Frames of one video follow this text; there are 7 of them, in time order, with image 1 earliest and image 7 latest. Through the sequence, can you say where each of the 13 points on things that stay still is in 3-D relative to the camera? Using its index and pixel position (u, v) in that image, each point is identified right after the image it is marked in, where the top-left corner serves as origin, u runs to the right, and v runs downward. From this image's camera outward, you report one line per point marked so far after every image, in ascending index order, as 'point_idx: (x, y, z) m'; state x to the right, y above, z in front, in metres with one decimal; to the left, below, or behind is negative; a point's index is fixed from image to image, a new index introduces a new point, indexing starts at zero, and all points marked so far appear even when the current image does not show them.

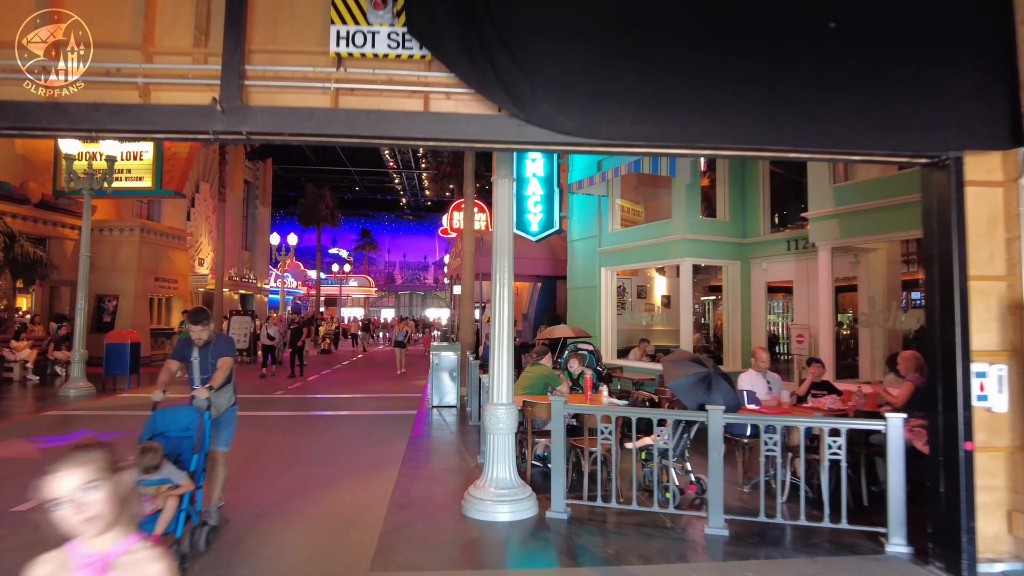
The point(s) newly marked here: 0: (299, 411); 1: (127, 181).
0: (-3.7, -2.2, +11.9) m
1: (-8.9, +2.4, +15.9) m
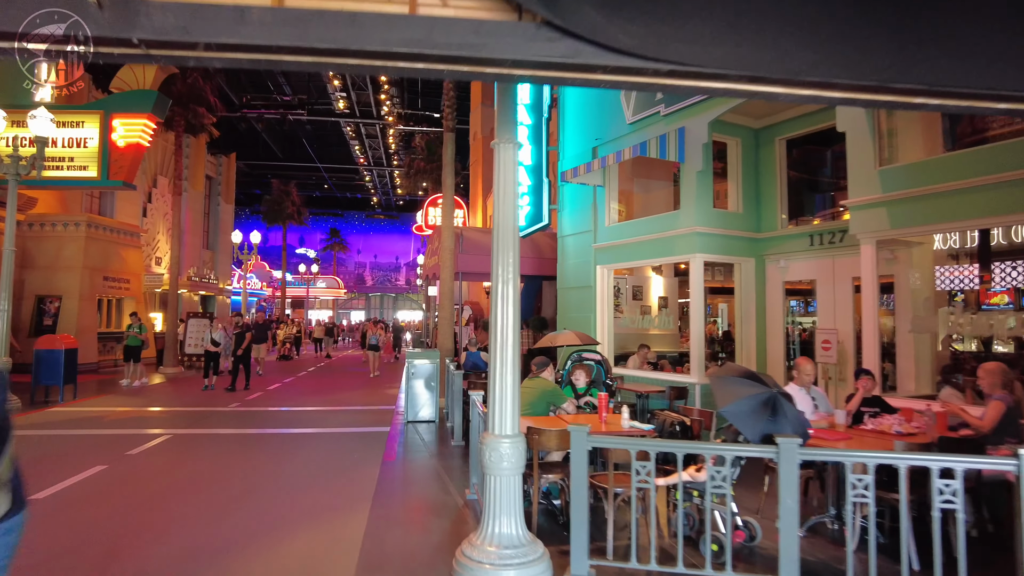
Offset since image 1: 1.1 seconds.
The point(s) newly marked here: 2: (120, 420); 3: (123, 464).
0: (-4.0, -2.2, +10.4) m
1: (-9.2, +2.4, +14.3) m
2: (-6.4, -2.1, +11.0) m
3: (-4.6, -2.1, +8.0) m
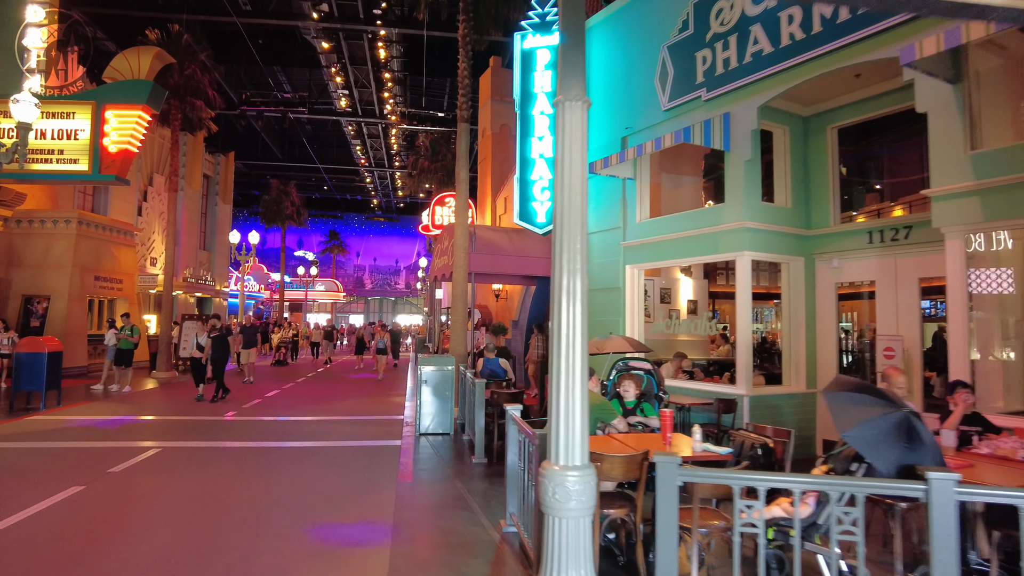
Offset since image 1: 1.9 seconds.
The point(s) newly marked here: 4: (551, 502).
0: (-3.7, -2.1, +9.5) m
1: (-8.9, +2.4, +13.4) m
2: (-6.1, -2.1, +10.1) m
3: (-4.2, -2.0, +7.0) m
4: (+0.2, -1.1, +3.5) m
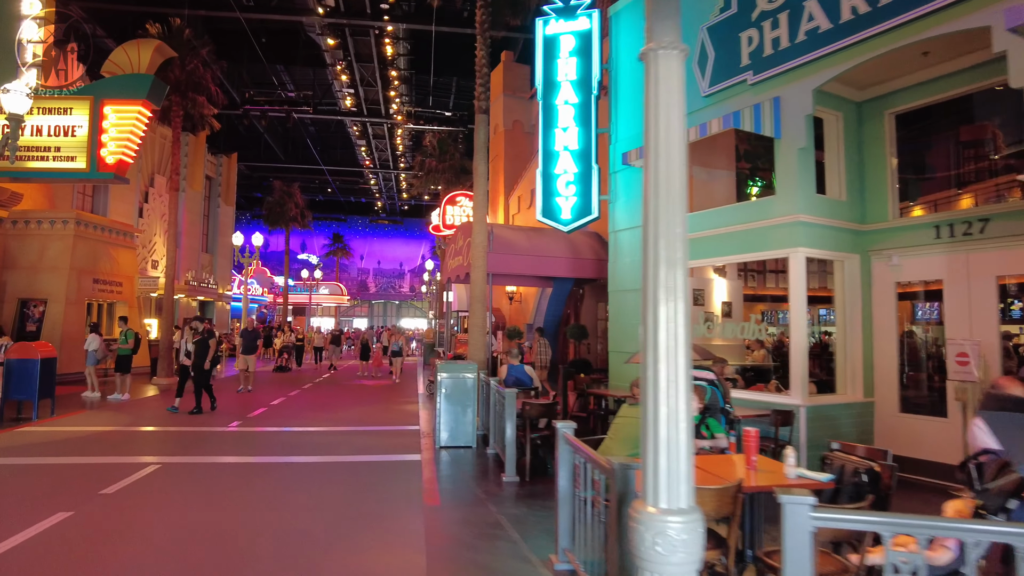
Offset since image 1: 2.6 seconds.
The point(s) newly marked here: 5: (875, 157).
0: (-3.3, -2.1, +8.8) m
1: (-8.5, +2.4, +12.7) m
2: (-5.7, -2.1, +9.3) m
3: (-3.9, -2.0, +6.3) m
4: (+0.6, -1.1, +2.7) m
5: (+4.5, +1.6, +8.3) m
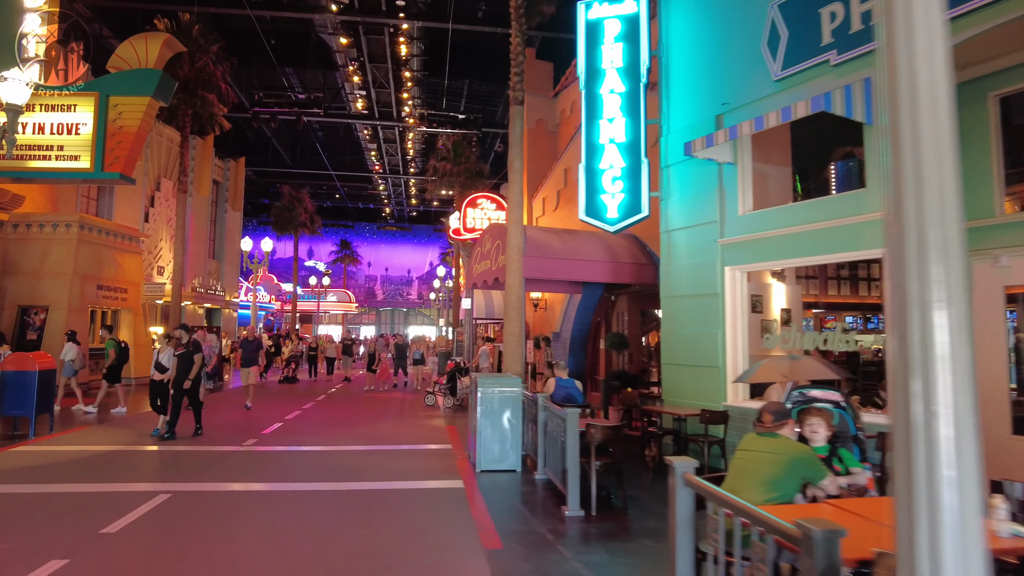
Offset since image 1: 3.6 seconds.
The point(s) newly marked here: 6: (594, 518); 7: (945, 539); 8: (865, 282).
0: (-2.7, -2.2, +7.8) m
1: (-7.9, +2.3, +11.8) m
2: (-5.1, -2.2, +8.4) m
3: (-3.3, -2.1, +5.4) m
4: (+1.1, -1.1, +1.8) m
5: (+5.0, +1.5, +7.4) m
6: (+0.8, -2.1, +6.2) m
7: (+1.2, -0.6, +1.8) m
8: (+3.7, +0.1, +7.3) m
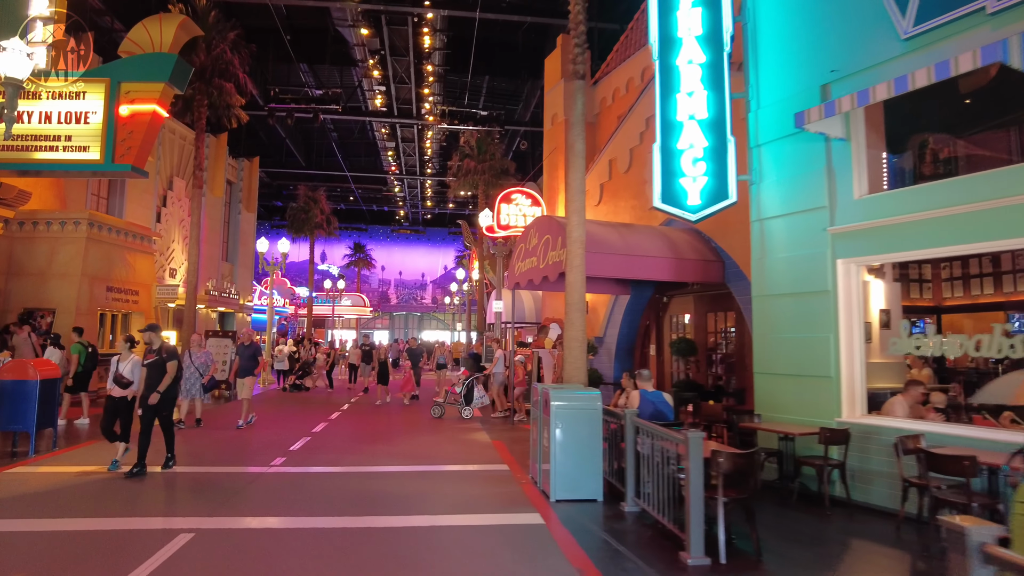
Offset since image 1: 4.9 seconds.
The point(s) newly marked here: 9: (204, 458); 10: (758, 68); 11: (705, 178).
0: (-1.9, -2.2, +6.6) m
1: (-7.1, +2.3, +10.7) m
2: (-4.3, -2.2, +7.2) m
3: (-2.5, -2.0, +4.2) m
4: (+1.9, -1.0, +0.5) m
5: (+5.9, +1.6, +6.1) m
6: (+1.5, -2.0, +5.0) m
7: (+1.9, -0.5, +0.6) m
8: (+4.6, +0.1, +6.1) m
9: (-4.2, -2.3, +9.3) m
10: (+3.2, +2.9, +8.8) m
11: (+2.4, +1.4, +8.6) m
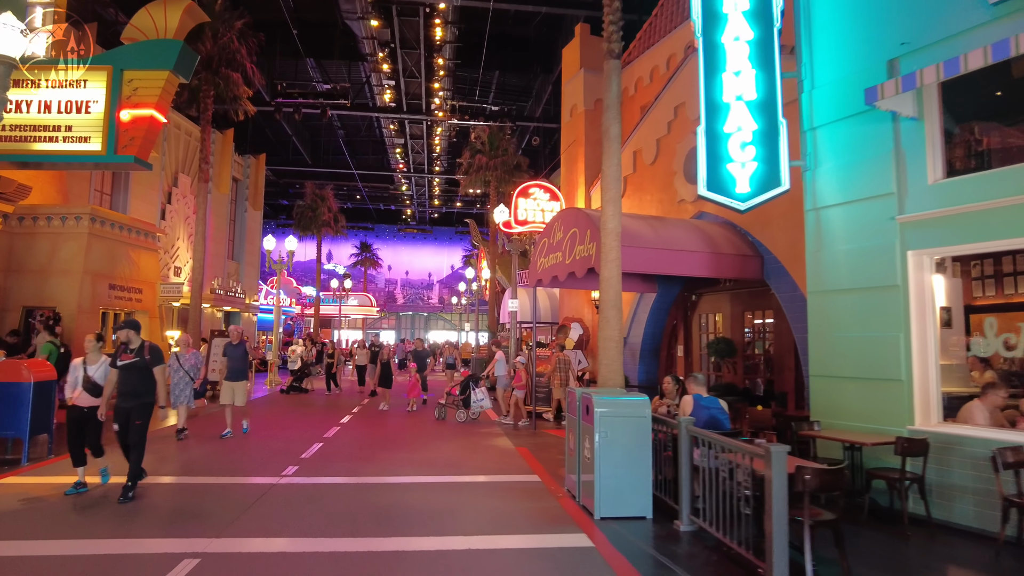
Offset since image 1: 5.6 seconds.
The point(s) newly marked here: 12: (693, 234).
0: (-1.5, -2.1, +5.9) m
1: (-6.7, +2.3, +10.0) m
2: (-3.9, -2.1, +6.6) m
3: (-2.1, -1.9, +3.5) m
4: (+2.2, -0.9, -0.2) m
5: (+6.2, +1.7, +5.4) m
6: (+1.9, -2.0, +4.3) m
7: (+2.2, -0.5, -0.1) m
8: (+4.9, +0.2, +5.4) m
9: (-3.8, -2.3, +8.6) m
10: (+3.5, +2.9, +8.1) m
11: (+2.8, +1.4, +7.9) m
12: (+2.9, +0.9, +10.7) m
